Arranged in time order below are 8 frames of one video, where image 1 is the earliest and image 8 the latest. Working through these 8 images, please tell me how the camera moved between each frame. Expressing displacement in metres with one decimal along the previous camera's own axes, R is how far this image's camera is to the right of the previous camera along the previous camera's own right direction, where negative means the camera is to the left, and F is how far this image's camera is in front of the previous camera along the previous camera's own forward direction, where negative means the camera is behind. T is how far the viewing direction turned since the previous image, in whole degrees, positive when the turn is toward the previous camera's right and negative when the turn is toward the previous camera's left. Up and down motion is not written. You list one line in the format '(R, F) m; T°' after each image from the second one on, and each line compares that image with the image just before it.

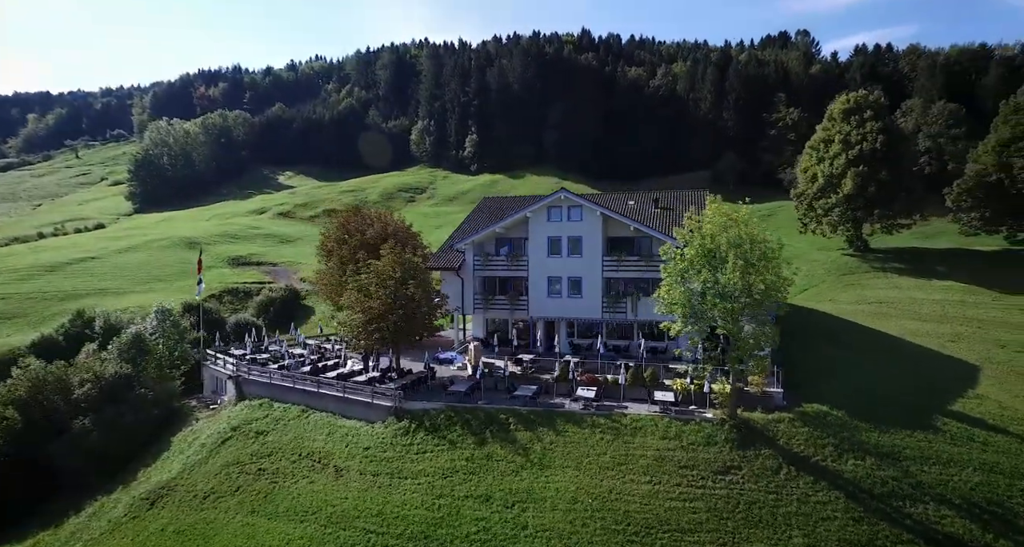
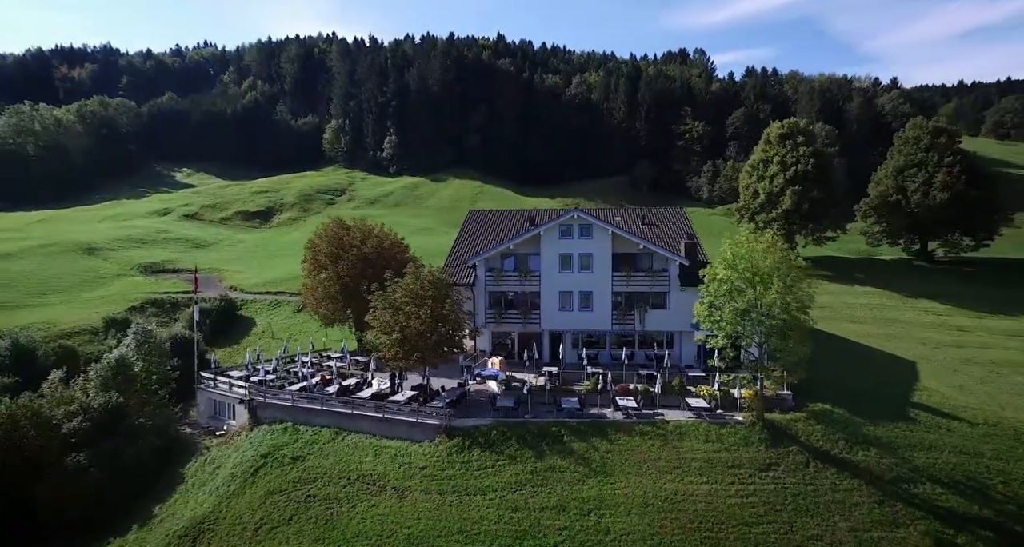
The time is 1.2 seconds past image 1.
(-6.8, -0.9) m; +11°
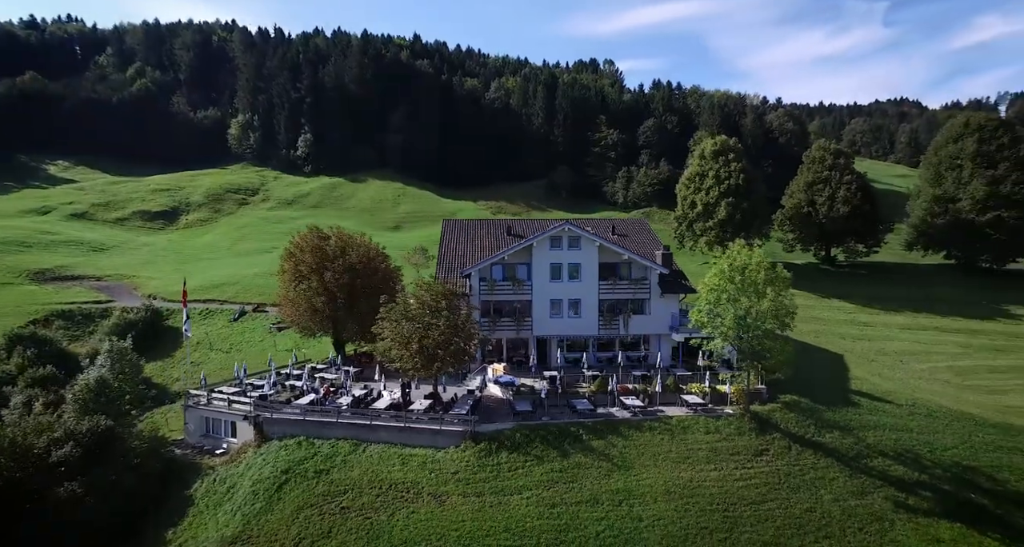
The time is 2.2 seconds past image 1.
(-6.0, -1.3) m; +10°
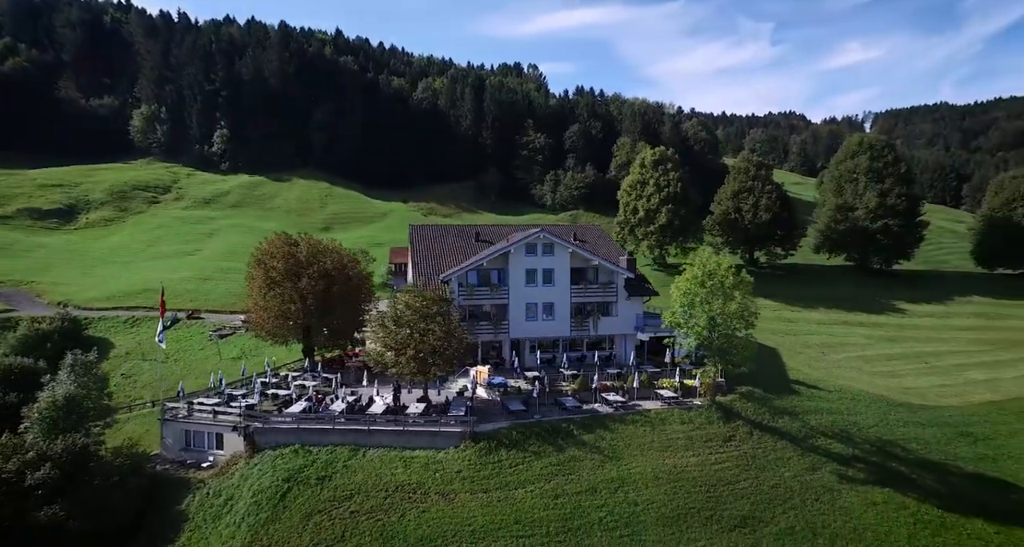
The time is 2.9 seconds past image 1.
(-4.3, -1.3) m; +9°
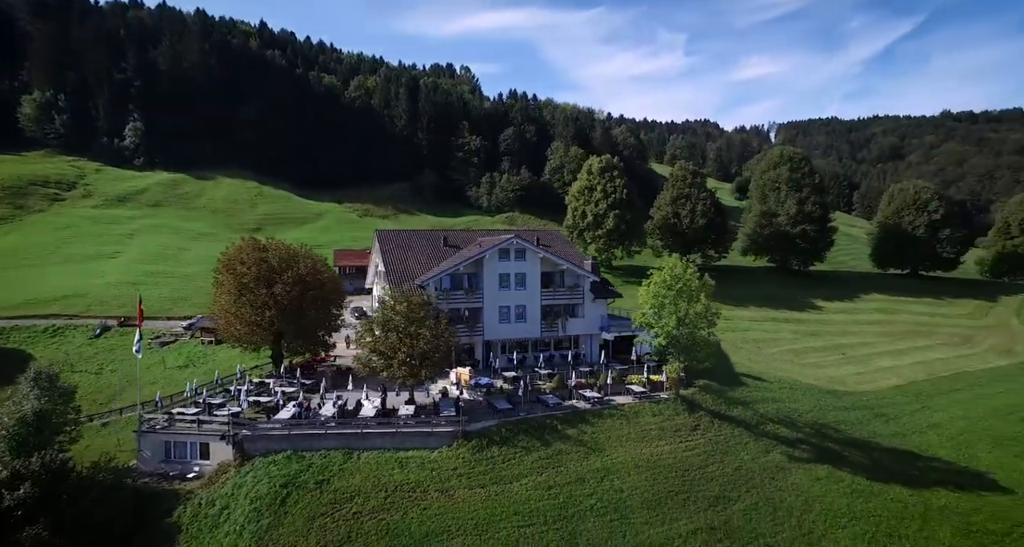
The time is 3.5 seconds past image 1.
(-3.6, -1.4) m; +8°
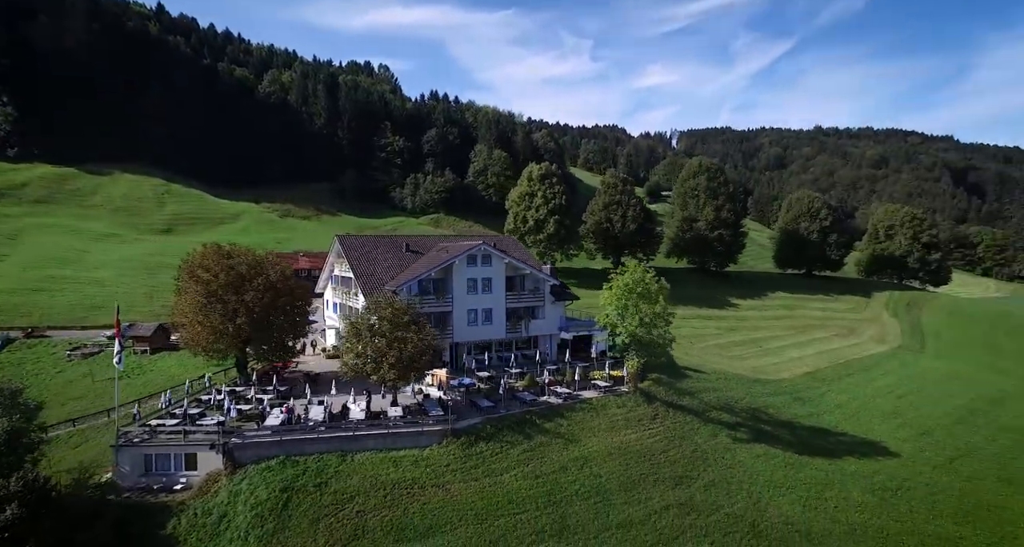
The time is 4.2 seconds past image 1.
(-4.4, -1.9) m; +9°
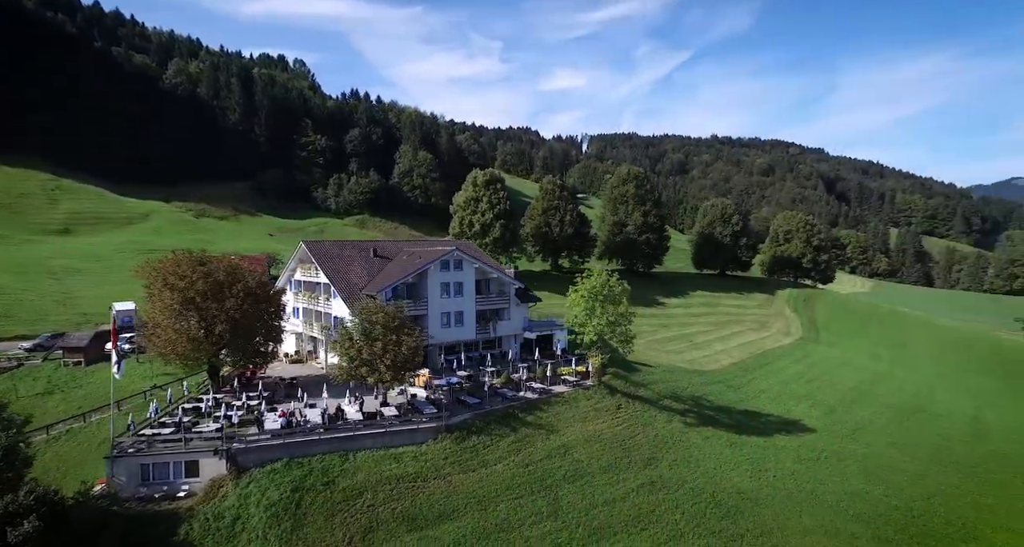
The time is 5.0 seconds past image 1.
(-4.9, -2.4) m; +9°
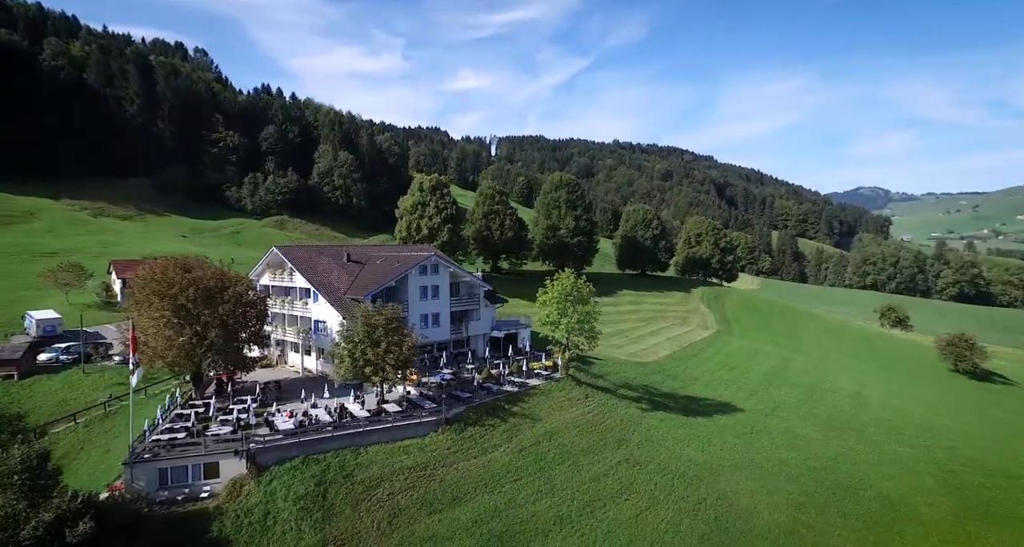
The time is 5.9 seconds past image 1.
(-6.1, -3.1) m; +10°
